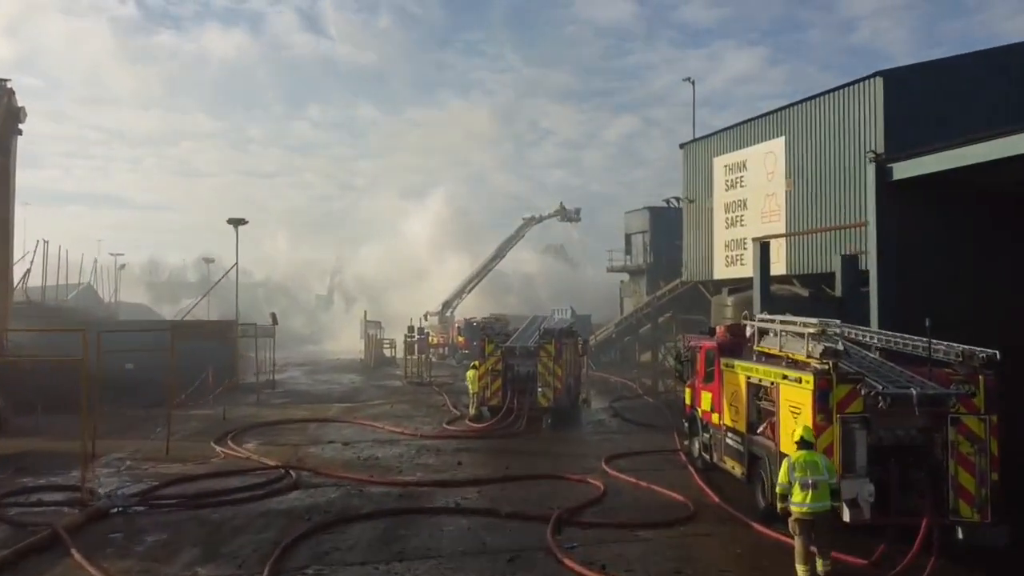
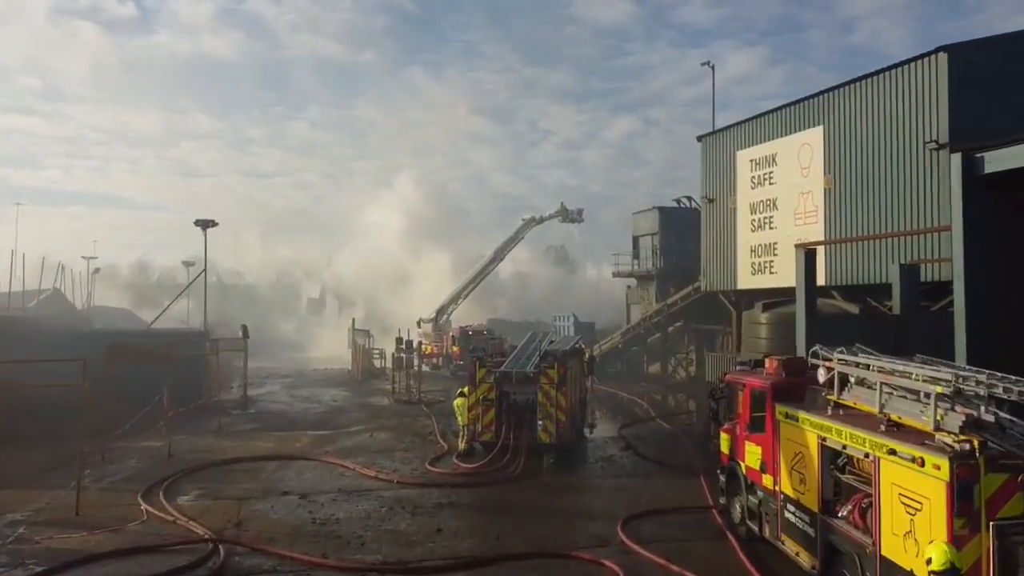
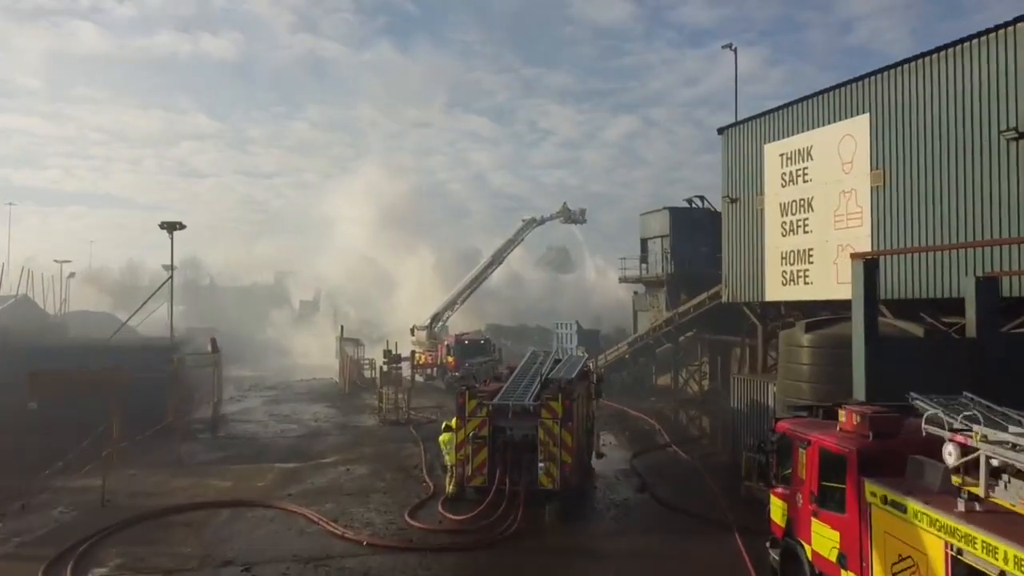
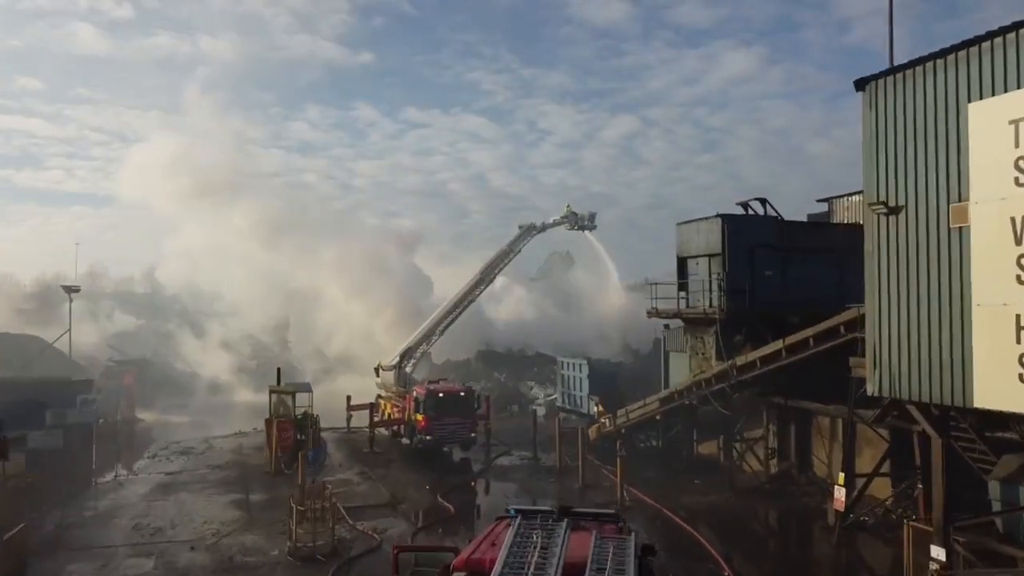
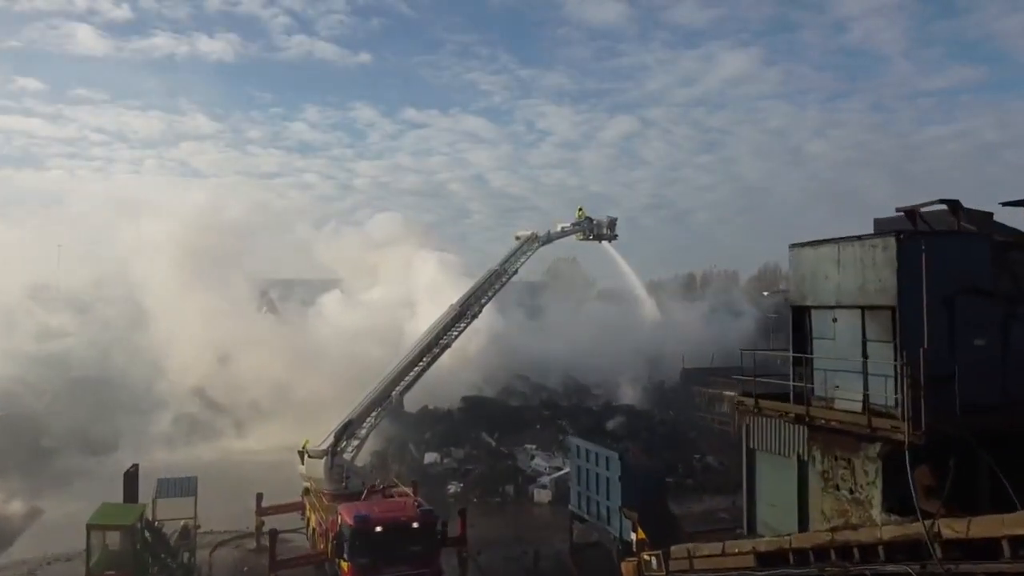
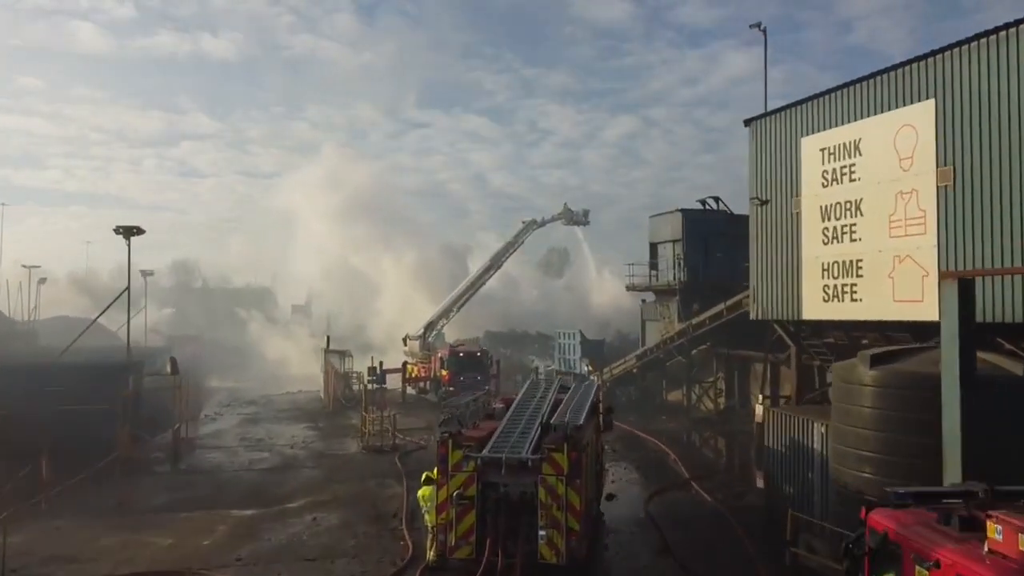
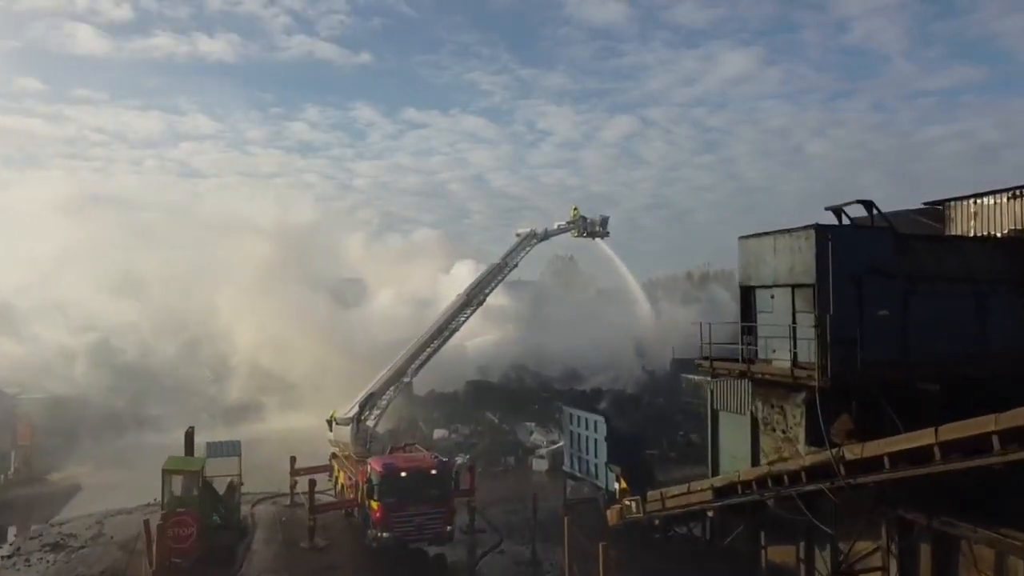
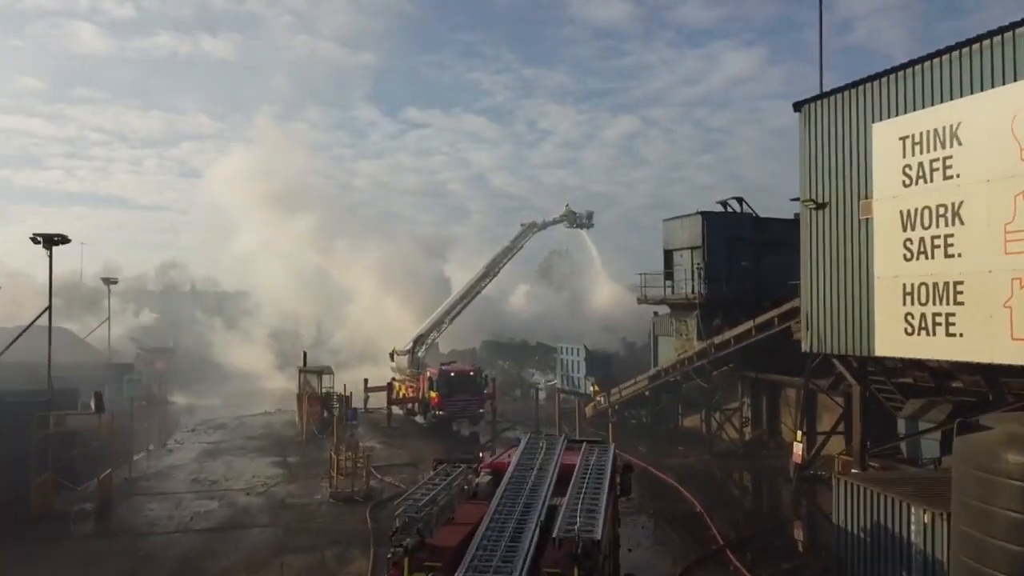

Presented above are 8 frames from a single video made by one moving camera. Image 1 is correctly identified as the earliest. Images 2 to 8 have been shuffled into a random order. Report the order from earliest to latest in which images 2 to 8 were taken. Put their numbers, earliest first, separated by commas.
2, 3, 6, 8, 4, 7, 5
